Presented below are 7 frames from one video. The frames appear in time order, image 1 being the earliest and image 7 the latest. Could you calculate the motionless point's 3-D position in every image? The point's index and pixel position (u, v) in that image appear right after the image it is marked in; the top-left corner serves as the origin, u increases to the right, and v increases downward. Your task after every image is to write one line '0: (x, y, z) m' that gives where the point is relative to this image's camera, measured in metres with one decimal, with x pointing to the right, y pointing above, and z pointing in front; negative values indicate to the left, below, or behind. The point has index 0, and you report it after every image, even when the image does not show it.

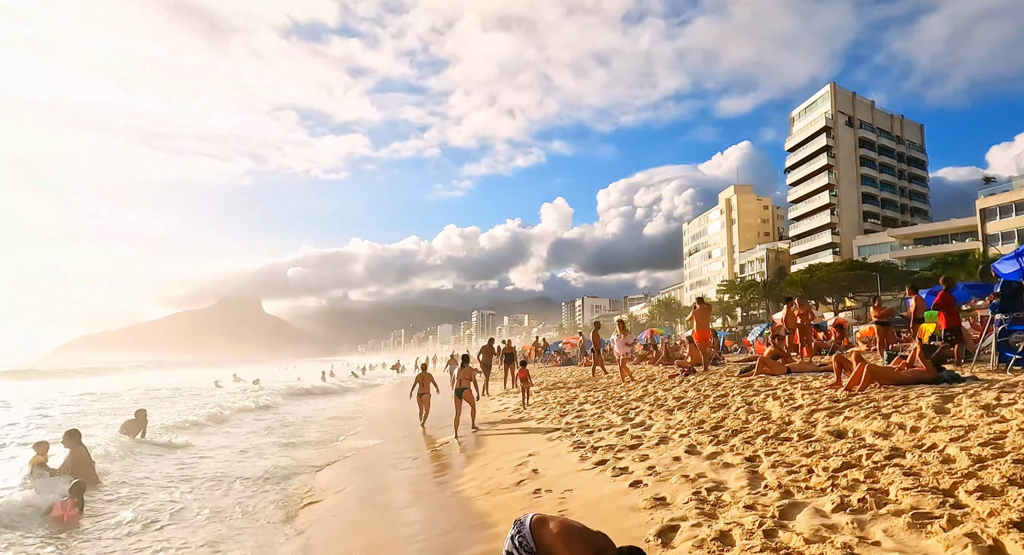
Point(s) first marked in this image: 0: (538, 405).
0: (+0.9, -2.9, +13.7) m
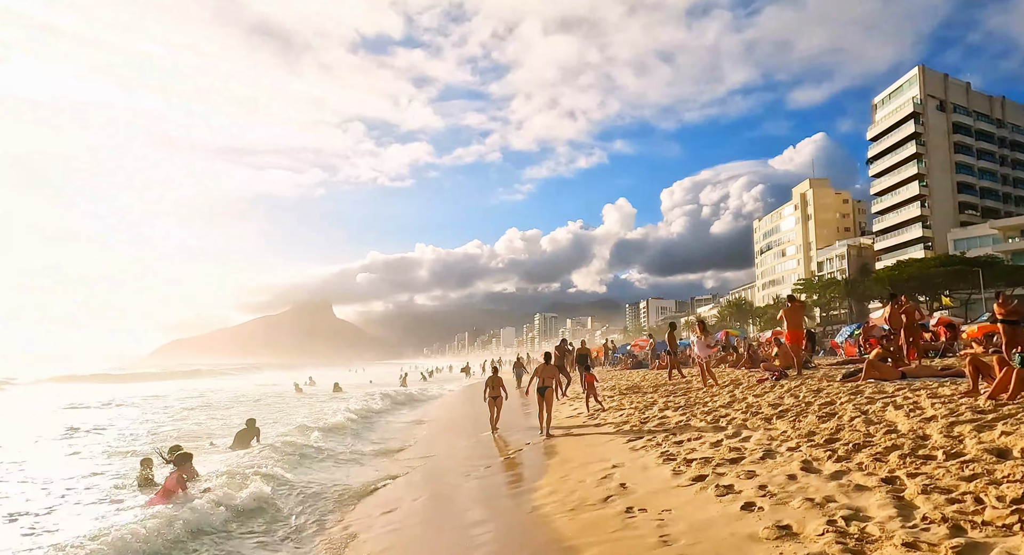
0: (+2.5, -2.9, +13.2) m
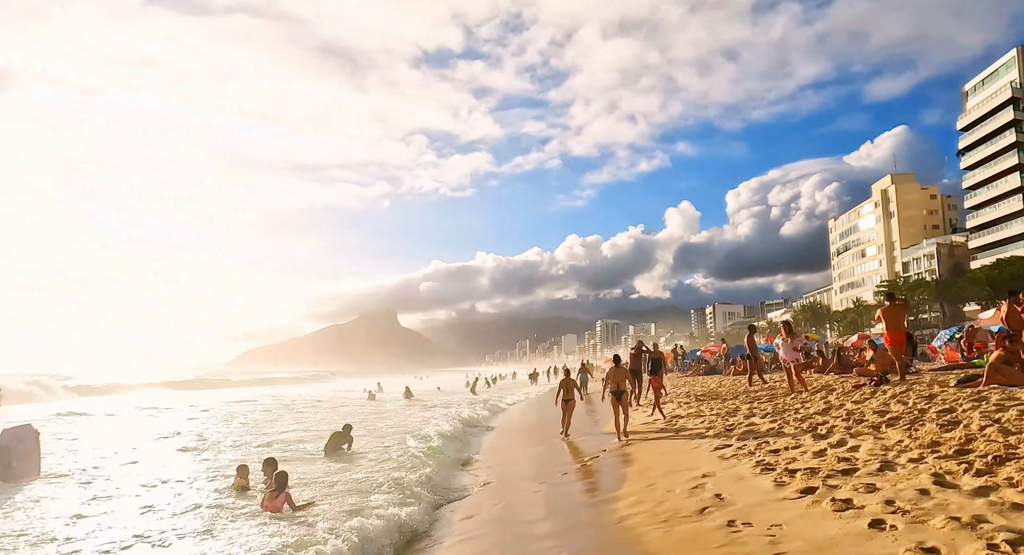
0: (+4.1, -3.0, +12.6) m
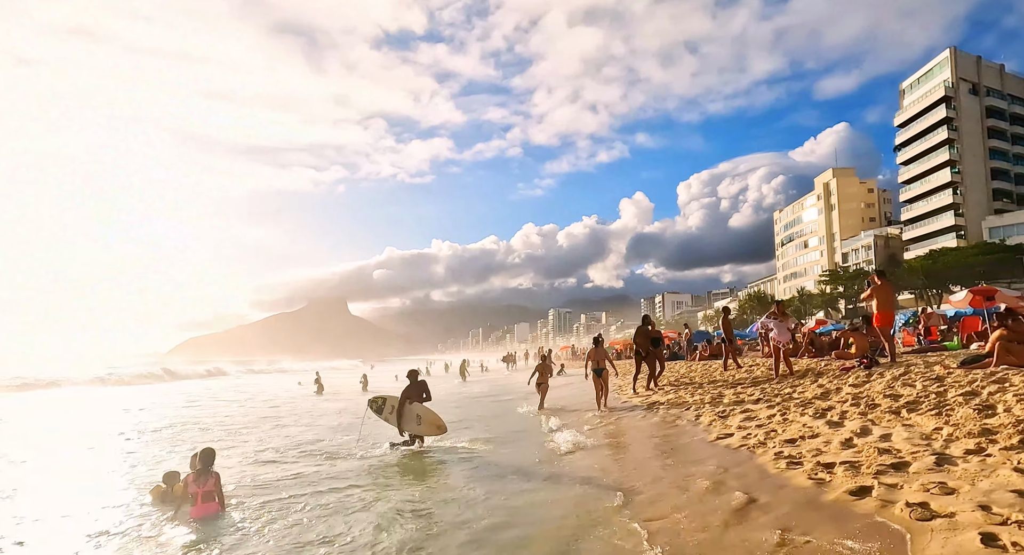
0: (+3.3, -2.6, +12.3) m
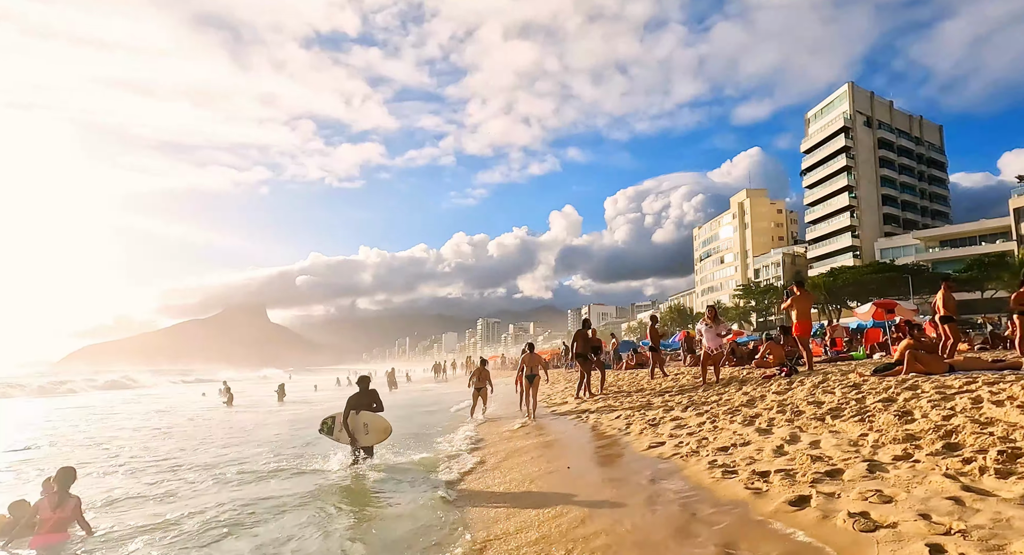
0: (+1.8, -2.8, +12.4) m
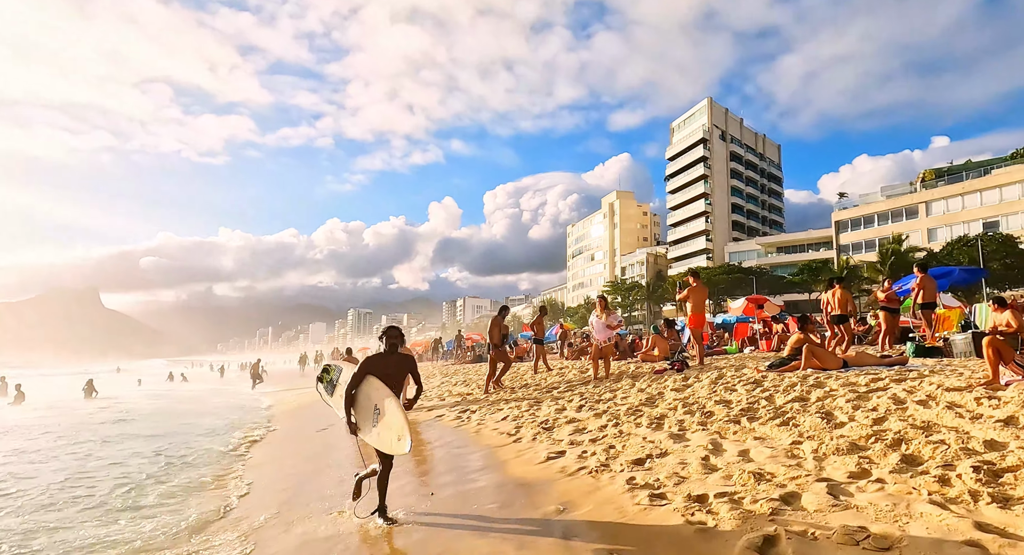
0: (-0.3, -2.7, +12.7) m
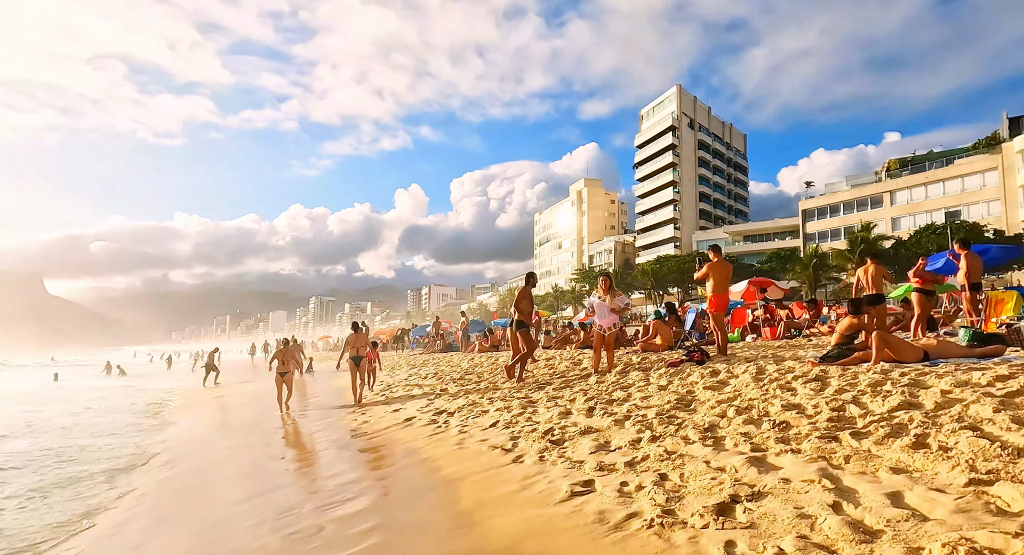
0: (-0.5, -2.1, +10.1) m
